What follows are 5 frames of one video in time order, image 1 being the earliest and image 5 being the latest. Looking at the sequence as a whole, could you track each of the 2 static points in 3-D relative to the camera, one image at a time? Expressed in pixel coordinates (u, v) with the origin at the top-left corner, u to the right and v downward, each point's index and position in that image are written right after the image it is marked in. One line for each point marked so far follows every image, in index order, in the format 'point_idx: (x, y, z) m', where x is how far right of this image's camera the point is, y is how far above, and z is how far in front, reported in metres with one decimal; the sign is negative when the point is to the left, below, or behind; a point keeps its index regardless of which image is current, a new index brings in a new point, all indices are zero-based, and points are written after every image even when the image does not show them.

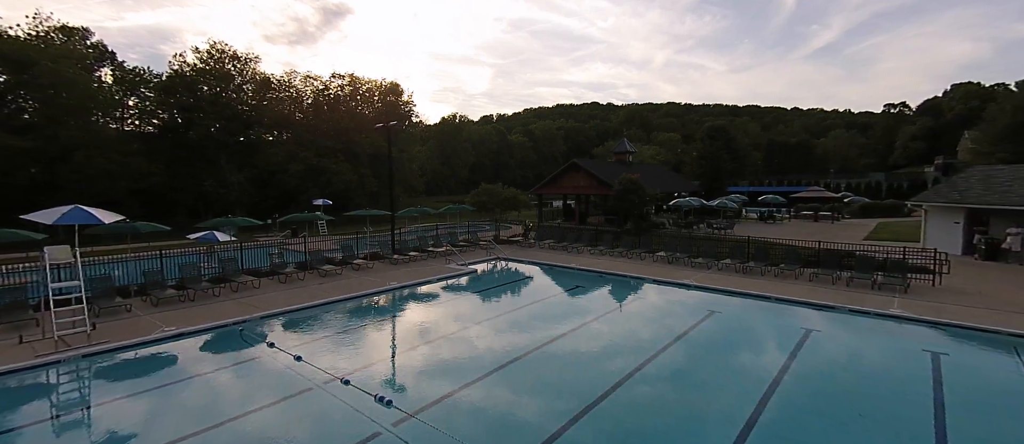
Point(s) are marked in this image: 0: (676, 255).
0: (+6.2, -1.3, +16.4) m
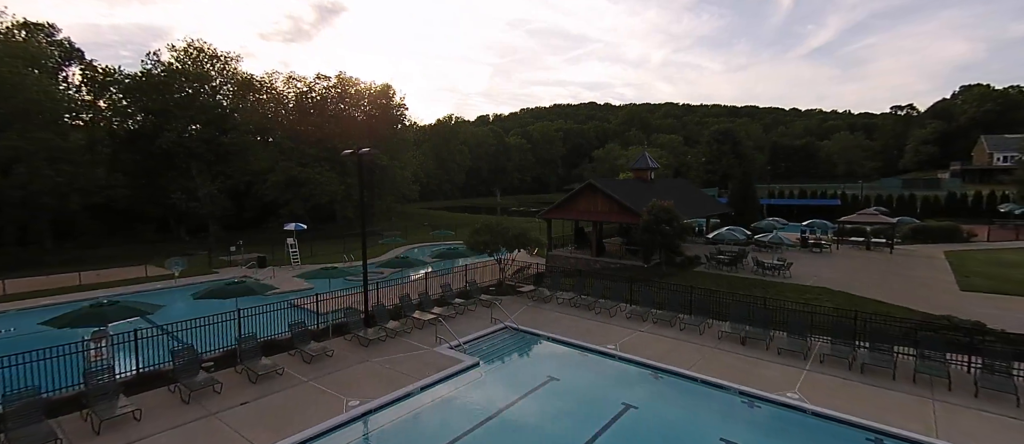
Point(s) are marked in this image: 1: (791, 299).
0: (+6.6, -3.1, +12.1) m
1: (+9.6, -2.7, +14.7) m
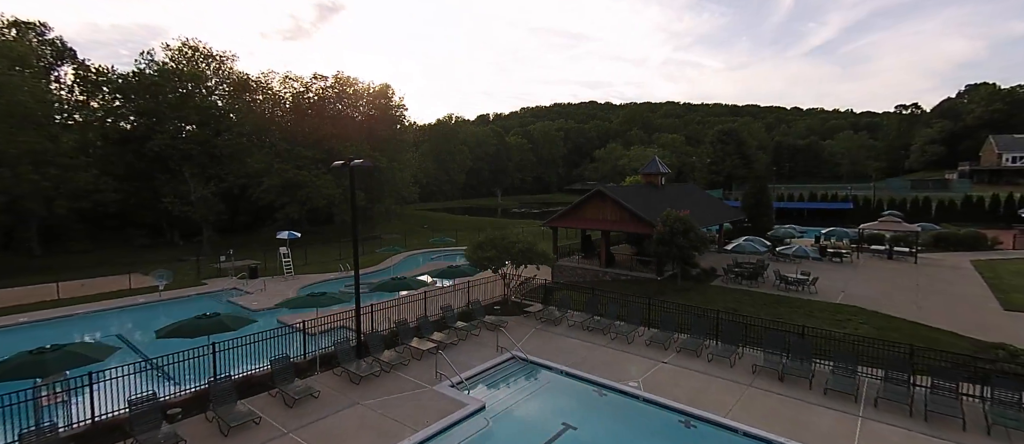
0: (+6.8, -3.6, +10.8) m
1: (+9.8, -3.2, +13.4) m
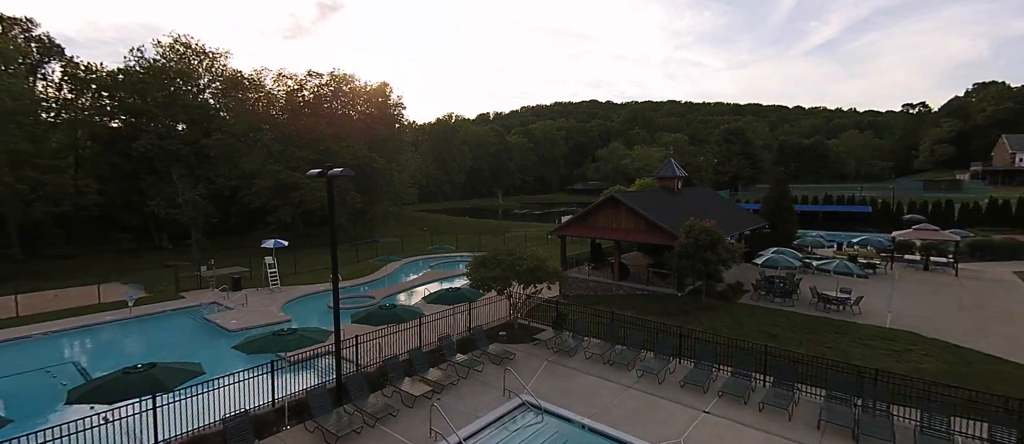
0: (+7.0, -4.0, +8.9) m
1: (+10.0, -3.7, +11.4) m
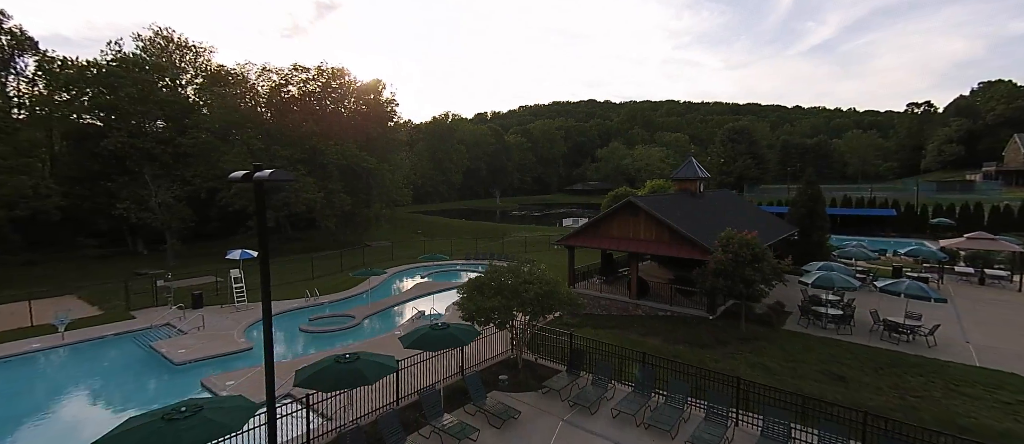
0: (+7.1, -4.4, +6.0) m
1: (+10.1, -4.0, +8.6) m
